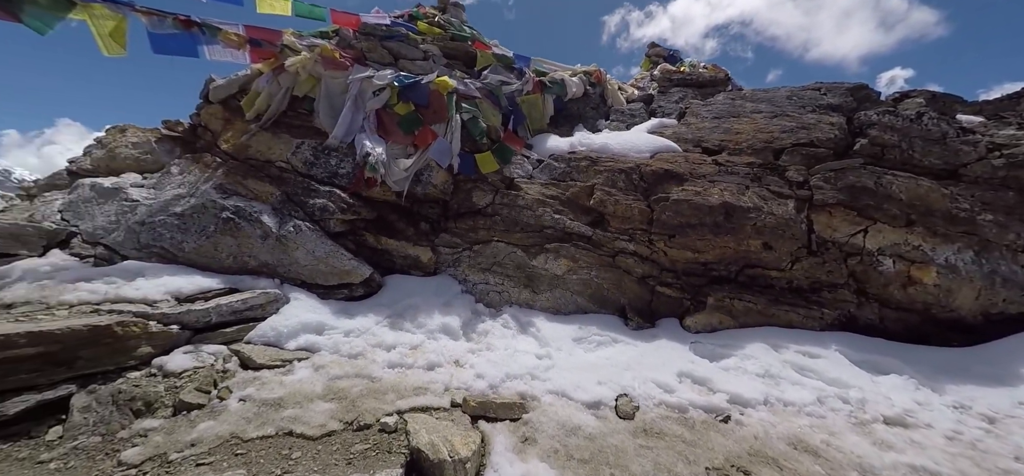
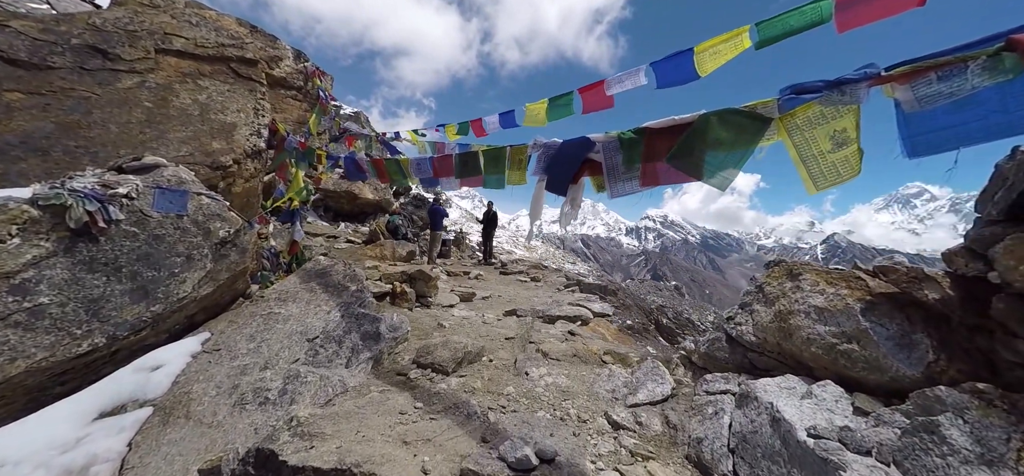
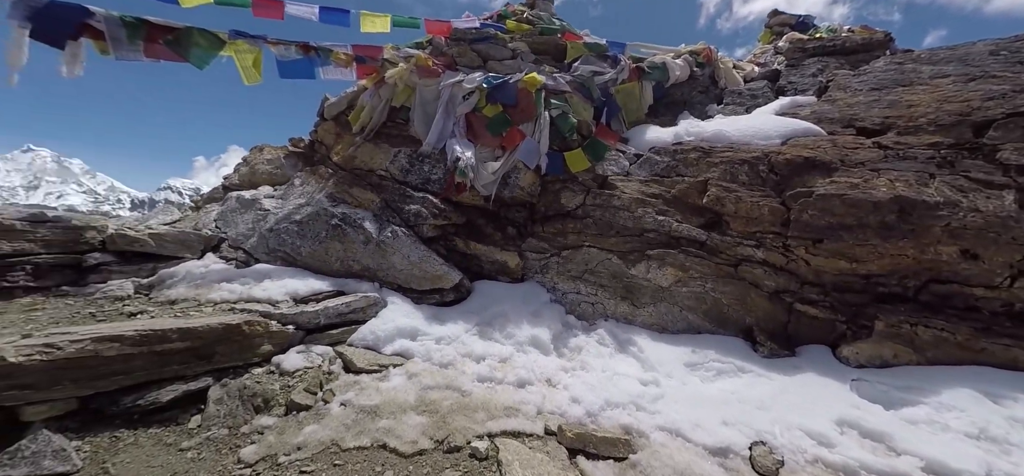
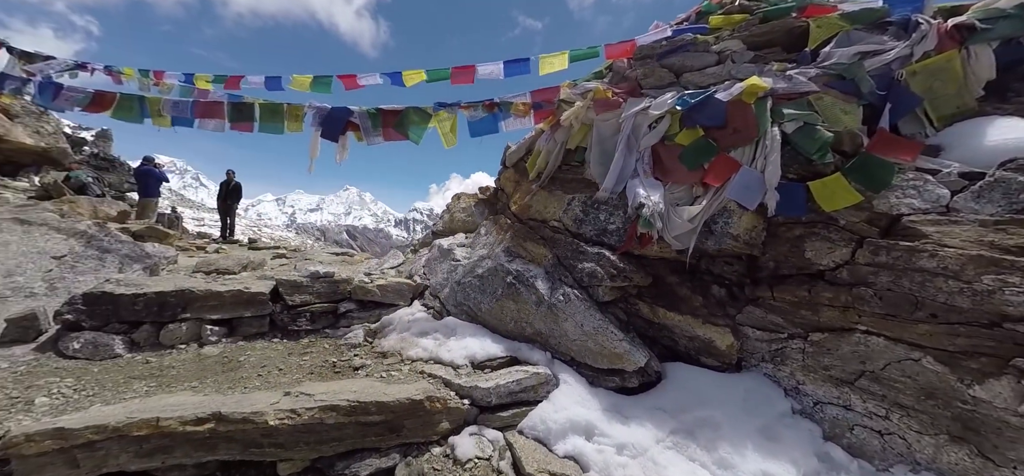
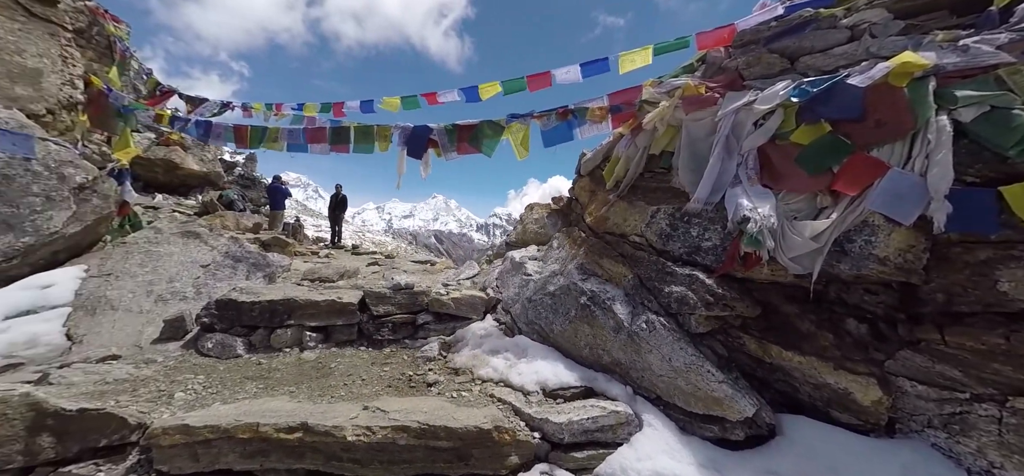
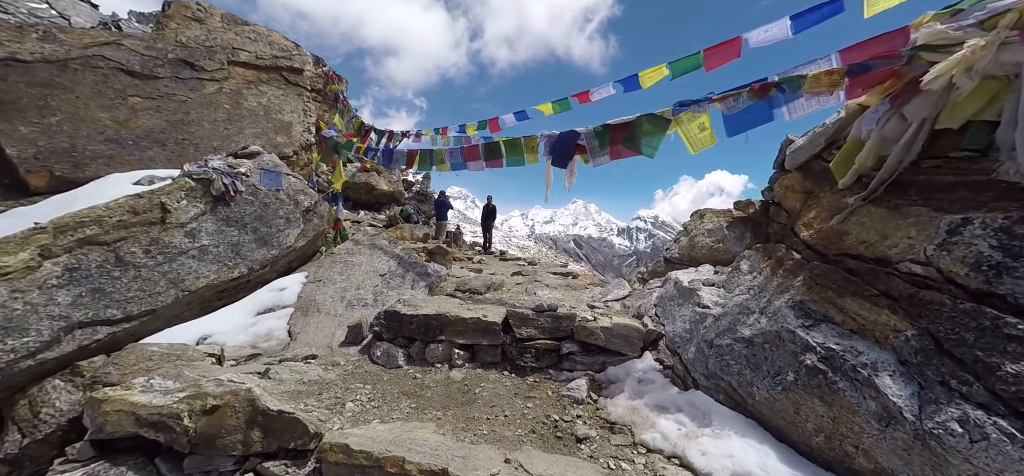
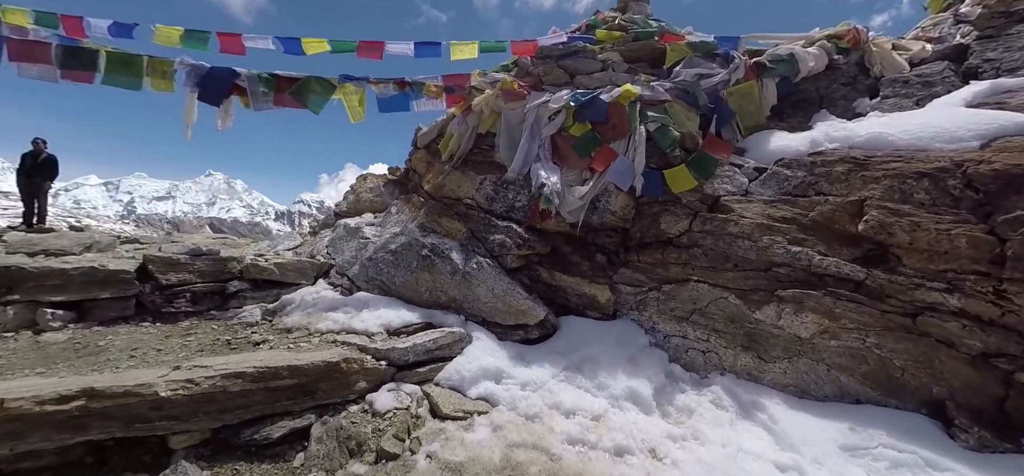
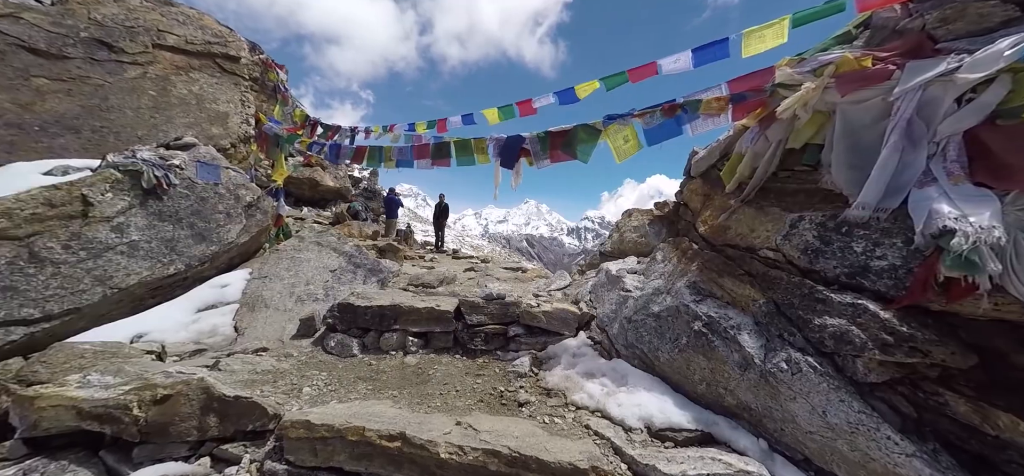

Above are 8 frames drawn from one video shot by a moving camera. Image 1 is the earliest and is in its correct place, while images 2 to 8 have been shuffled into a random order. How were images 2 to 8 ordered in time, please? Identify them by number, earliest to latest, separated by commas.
3, 7, 4, 5, 8, 6, 2
